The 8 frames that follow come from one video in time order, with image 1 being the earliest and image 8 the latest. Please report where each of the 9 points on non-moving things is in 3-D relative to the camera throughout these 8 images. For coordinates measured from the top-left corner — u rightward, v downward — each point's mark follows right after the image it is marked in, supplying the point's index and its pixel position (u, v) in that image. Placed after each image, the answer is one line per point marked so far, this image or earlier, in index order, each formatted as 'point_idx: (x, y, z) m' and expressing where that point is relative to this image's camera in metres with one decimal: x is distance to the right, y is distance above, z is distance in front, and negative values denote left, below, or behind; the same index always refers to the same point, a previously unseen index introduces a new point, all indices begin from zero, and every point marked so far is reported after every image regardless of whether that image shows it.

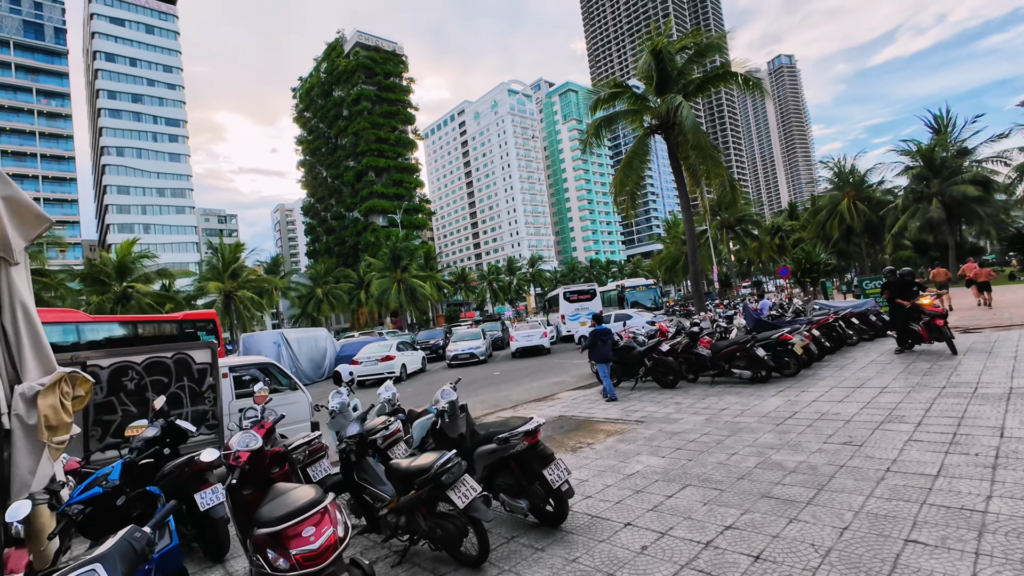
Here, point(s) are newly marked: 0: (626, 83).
0: (+3.0, +5.4, +12.8) m
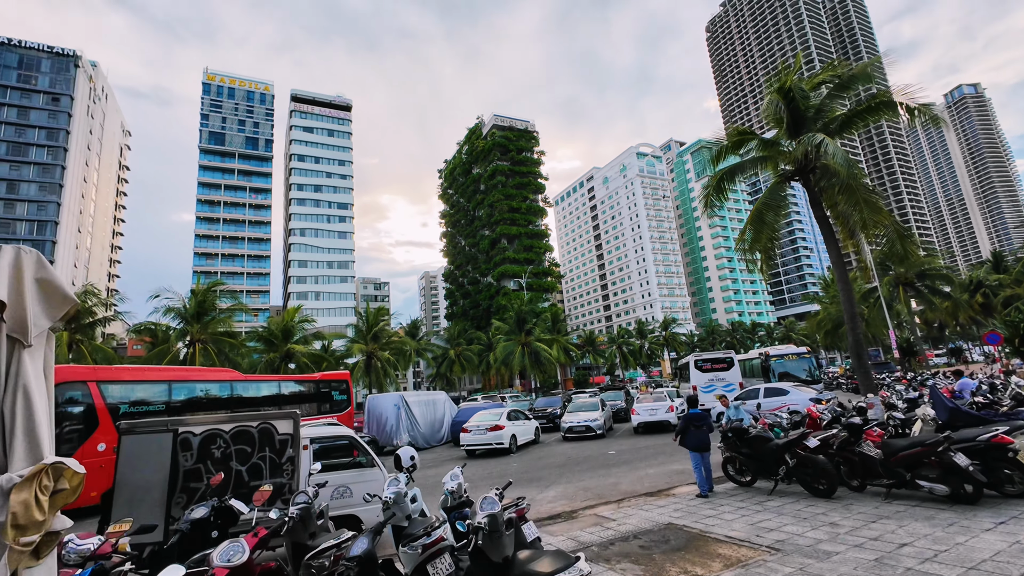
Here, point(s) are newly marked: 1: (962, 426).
0: (+5.7, +3.7, +11.5) m
1: (+6.3, -1.9, +6.7) m
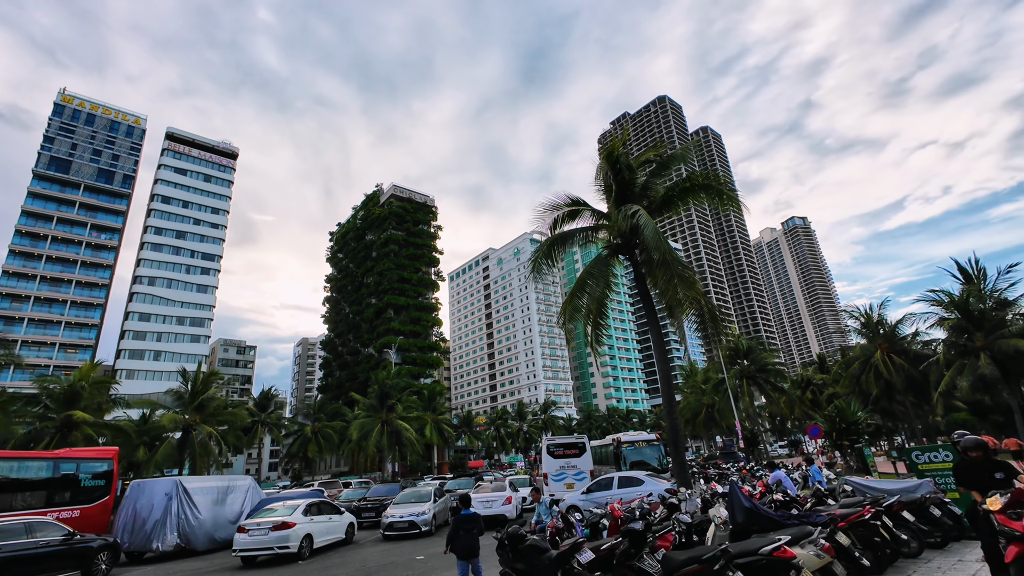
0: (+1.7, +2.0, +11.2) m
1: (+3.0, -2.9, +5.8) m
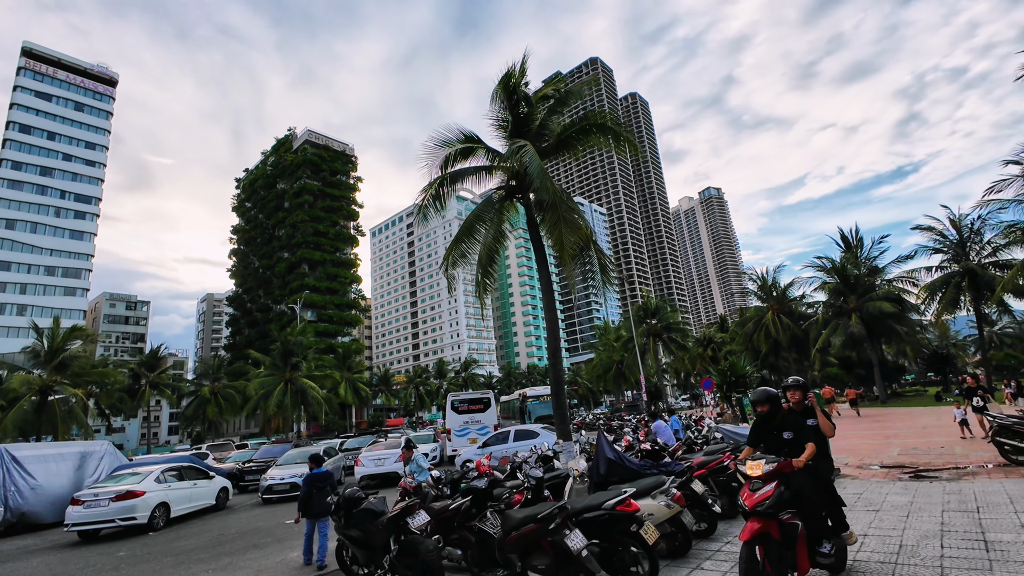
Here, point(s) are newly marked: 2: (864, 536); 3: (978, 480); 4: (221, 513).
0: (-0.7, +3.2, +10.2) m
1: (+1.2, -2.2, +5.5) m
2: (+3.5, -2.5, +4.8) m
3: (+7.0, -2.9, +7.3) m
4: (-7.6, -5.9, +12.6) m
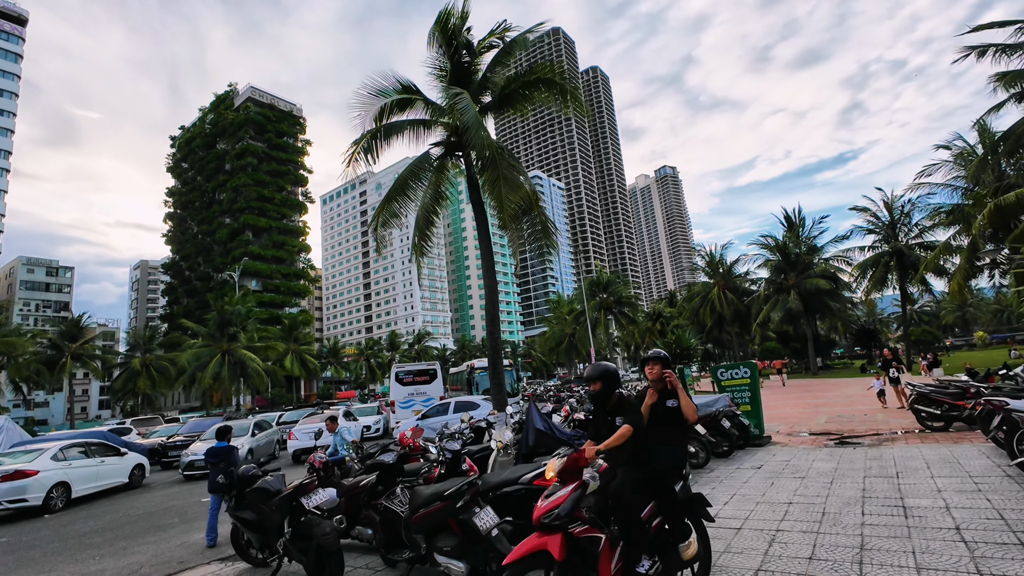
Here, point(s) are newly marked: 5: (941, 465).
0: (-1.9, +3.9, +9.4) m
1: (+0.4, -1.8, +5.2) m
2: (+2.7, -2.1, +4.7) m
3: (+6.0, -2.5, +7.6) m
4: (-9.1, -4.9, +11.7) m
5: (+4.9, -2.0, +5.5) m
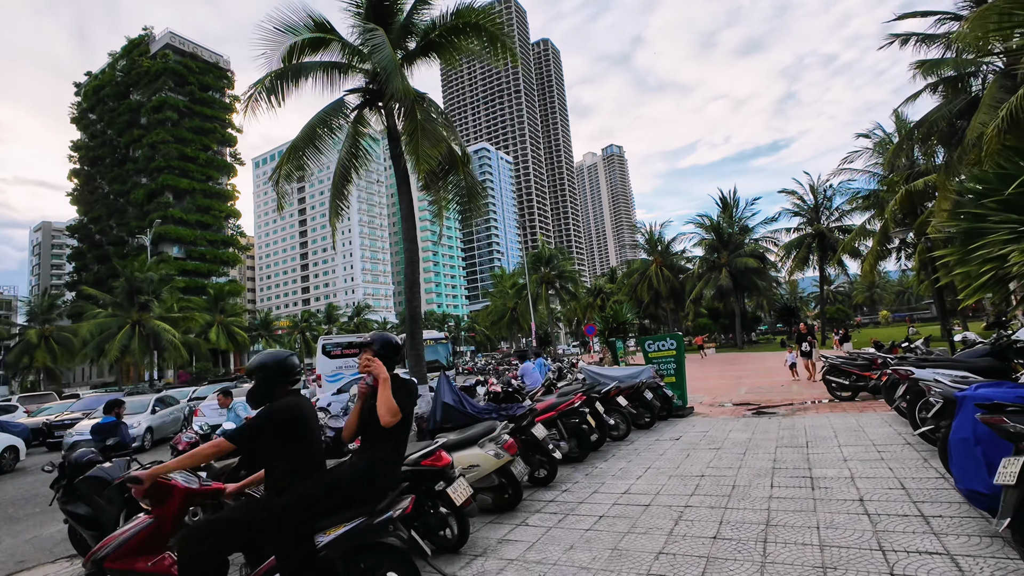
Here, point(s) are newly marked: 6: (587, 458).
0: (-3.1, +4.5, +8.4) m
1: (-0.6, -1.4, +4.7) m
2: (+1.8, -1.8, +4.5) m
3: (+4.7, -2.1, +7.7) m
4: (-10.8, -4.0, +10.3) m
5: (+3.9, -1.7, +5.6) m
6: (+0.9, -2.1, +5.8) m
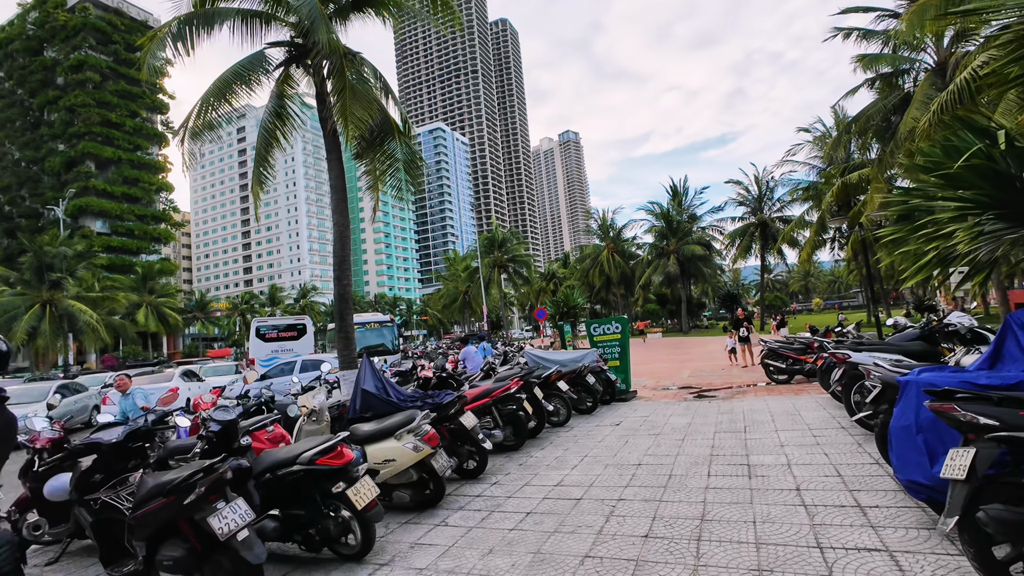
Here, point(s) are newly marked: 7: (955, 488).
0: (-4.0, +4.9, +7.5) m
1: (-1.3, -1.2, +4.3) m
2: (+1.1, -1.6, +4.3) m
3: (+3.7, -1.8, +7.8) m
4: (-12.0, -3.5, +8.9) m
5: (+3.1, -1.5, +5.5) m
6: (+0.1, -1.8, +5.5) m
7: (+1.9, -0.8, +2.0) m
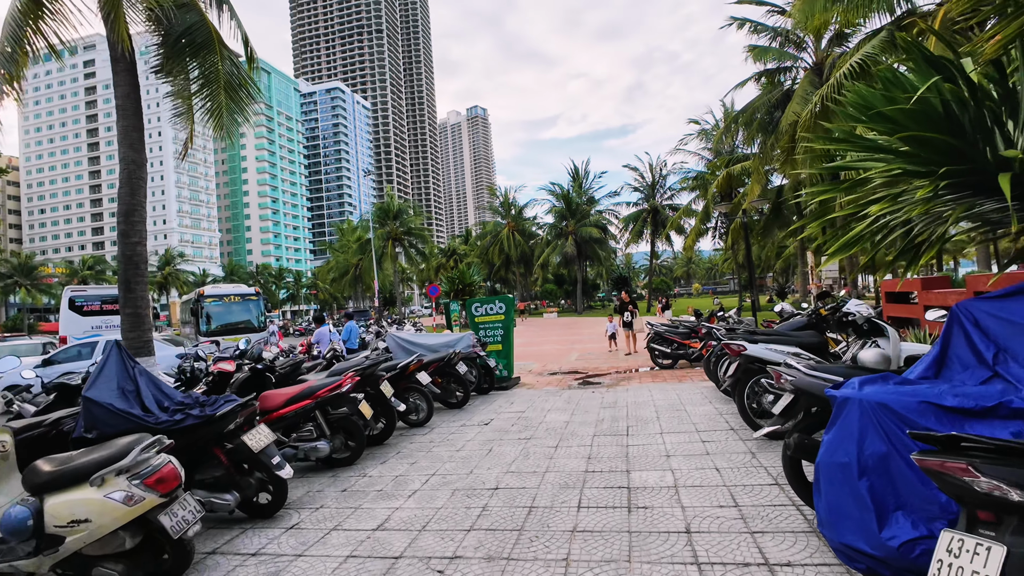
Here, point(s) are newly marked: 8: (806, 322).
0: (-5.6, +5.4, +5.1) m
1: (-2.4, -0.9, +2.8) m
2: (-0.1, -1.4, +3.3) m
3: (+1.7, -1.5, +7.2) m
4: (-13.9, -2.7, +5.3) m
5: (+1.6, -1.3, +4.9) m
6: (-1.4, -1.5, +4.3) m
7: (+1.1, -0.8, +1.2) m
8: (+3.0, -0.3, +4.9) m
